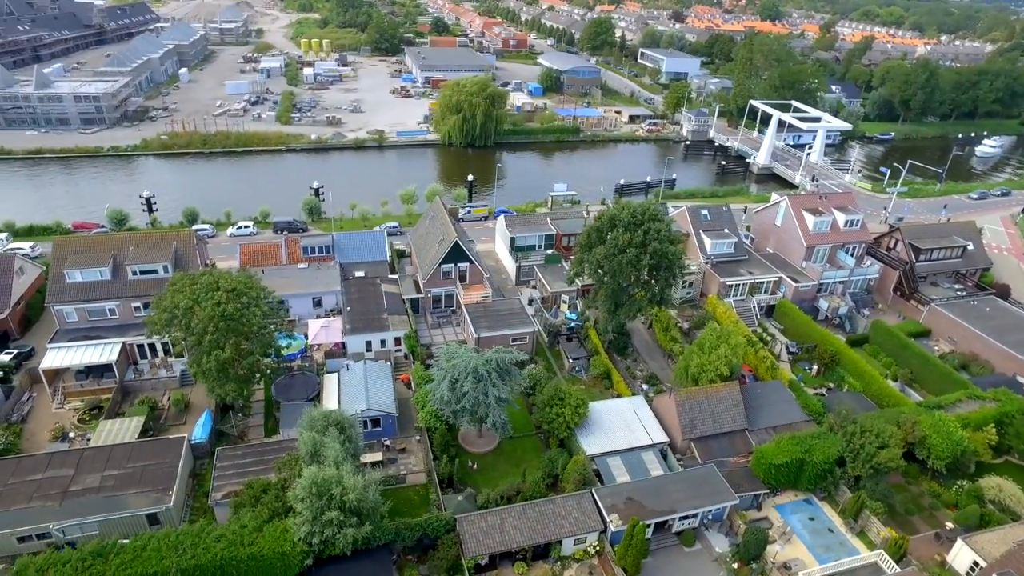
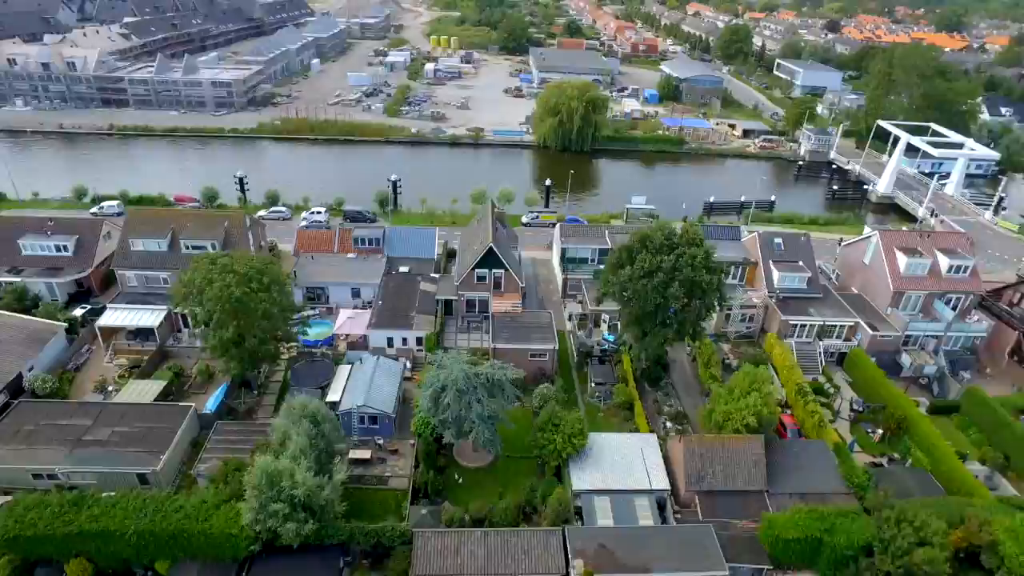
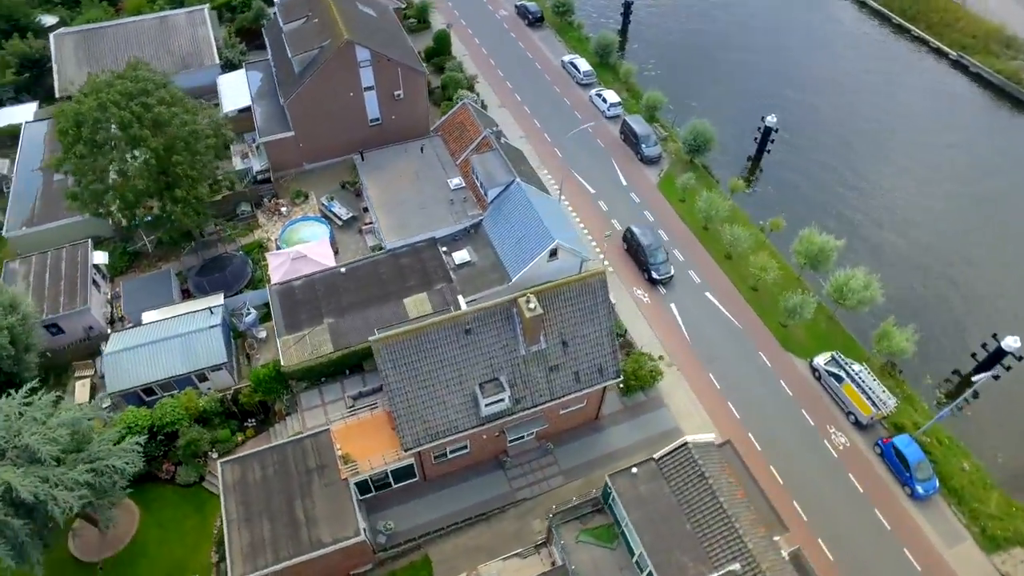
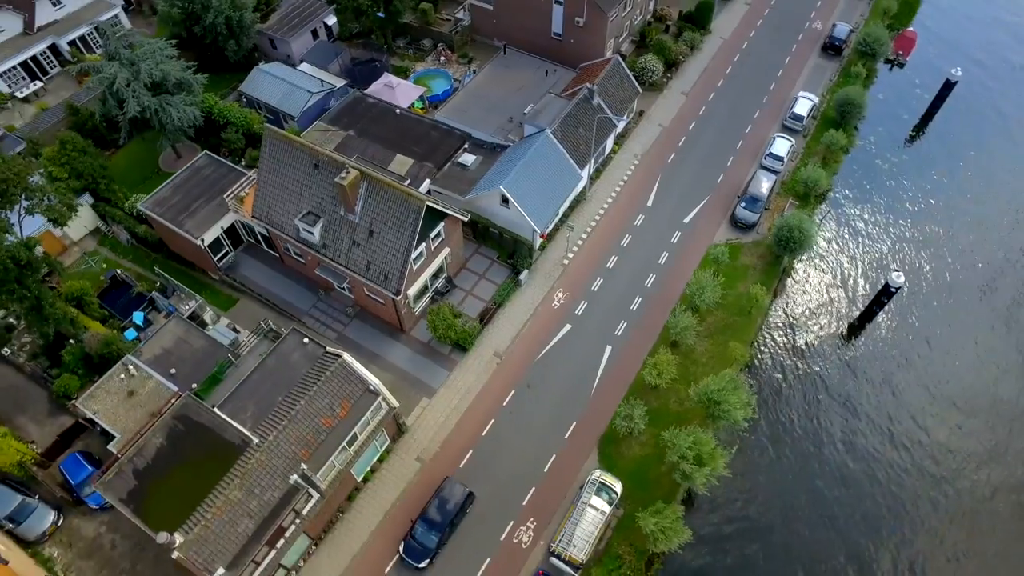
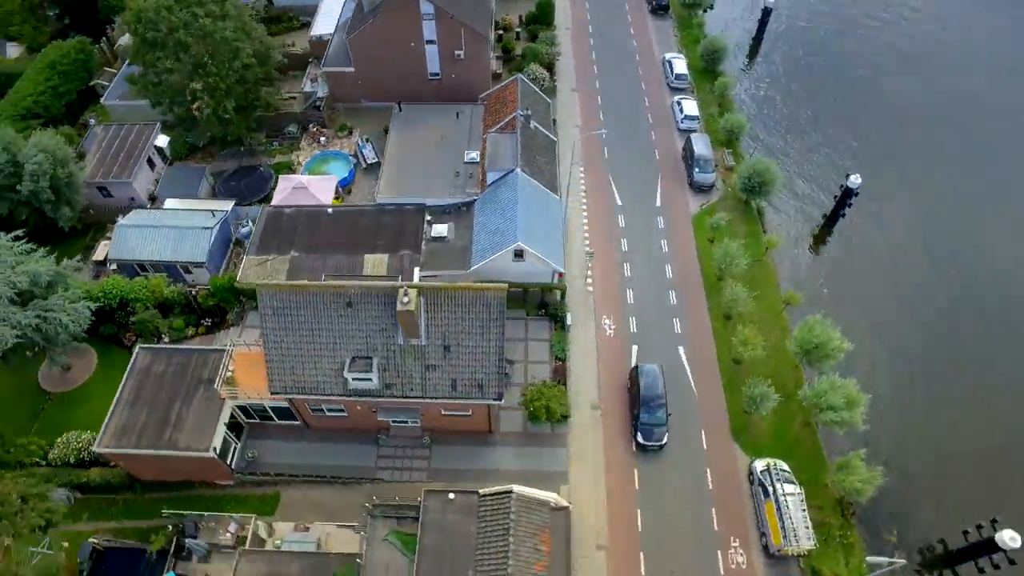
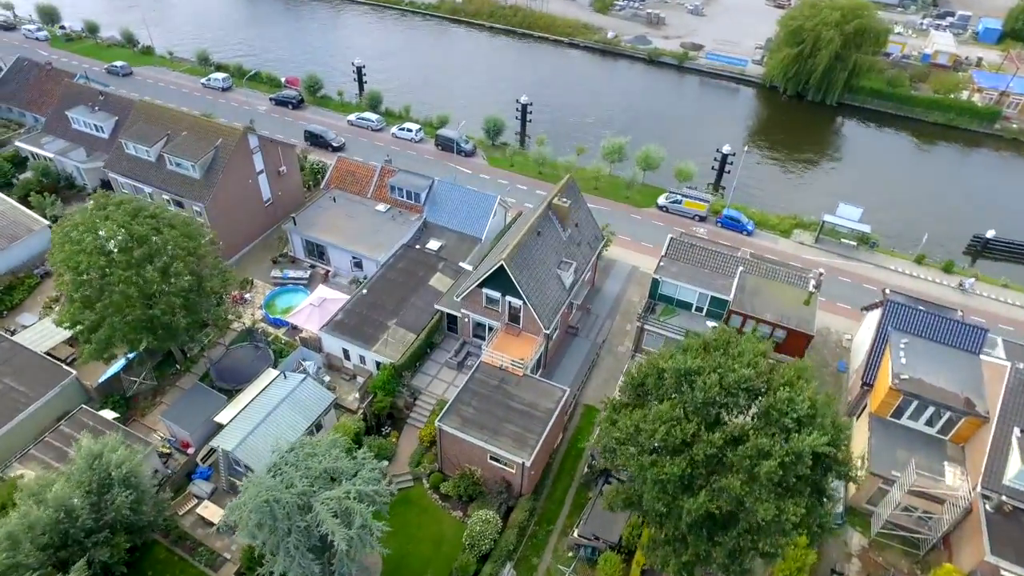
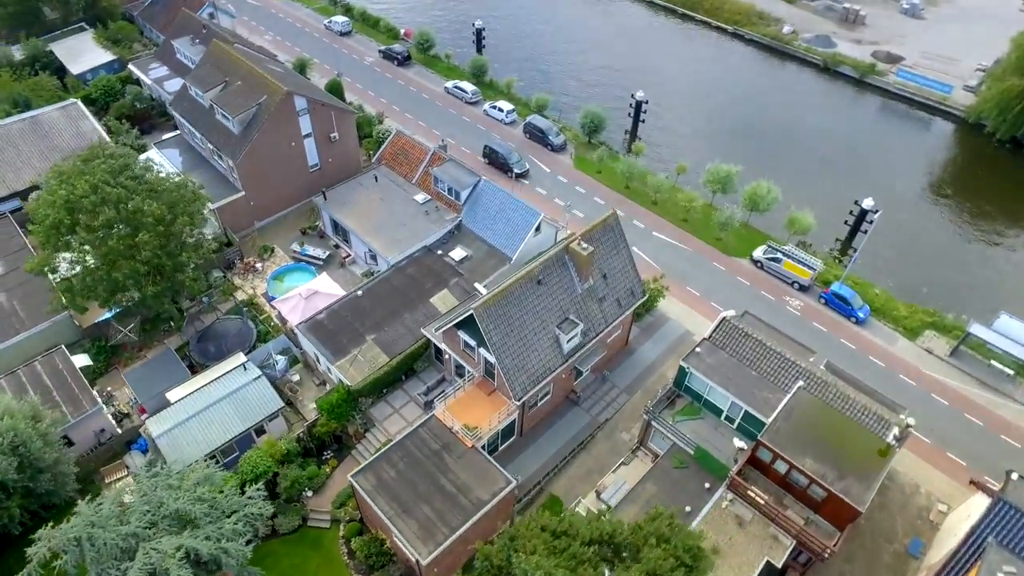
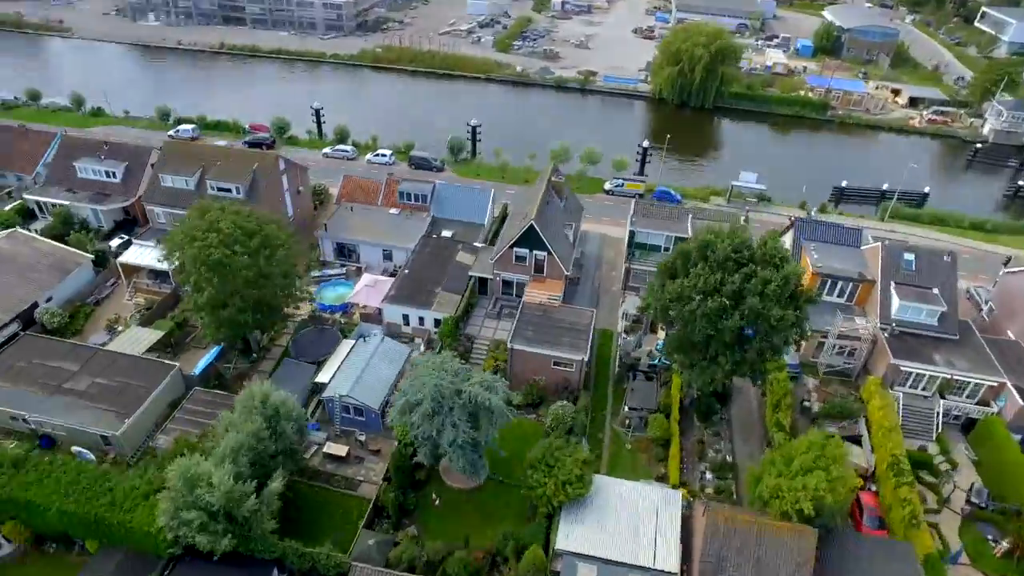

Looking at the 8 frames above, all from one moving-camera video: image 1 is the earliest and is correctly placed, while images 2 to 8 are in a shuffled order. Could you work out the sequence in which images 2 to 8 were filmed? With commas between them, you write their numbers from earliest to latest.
2, 8, 6, 7, 3, 5, 4
